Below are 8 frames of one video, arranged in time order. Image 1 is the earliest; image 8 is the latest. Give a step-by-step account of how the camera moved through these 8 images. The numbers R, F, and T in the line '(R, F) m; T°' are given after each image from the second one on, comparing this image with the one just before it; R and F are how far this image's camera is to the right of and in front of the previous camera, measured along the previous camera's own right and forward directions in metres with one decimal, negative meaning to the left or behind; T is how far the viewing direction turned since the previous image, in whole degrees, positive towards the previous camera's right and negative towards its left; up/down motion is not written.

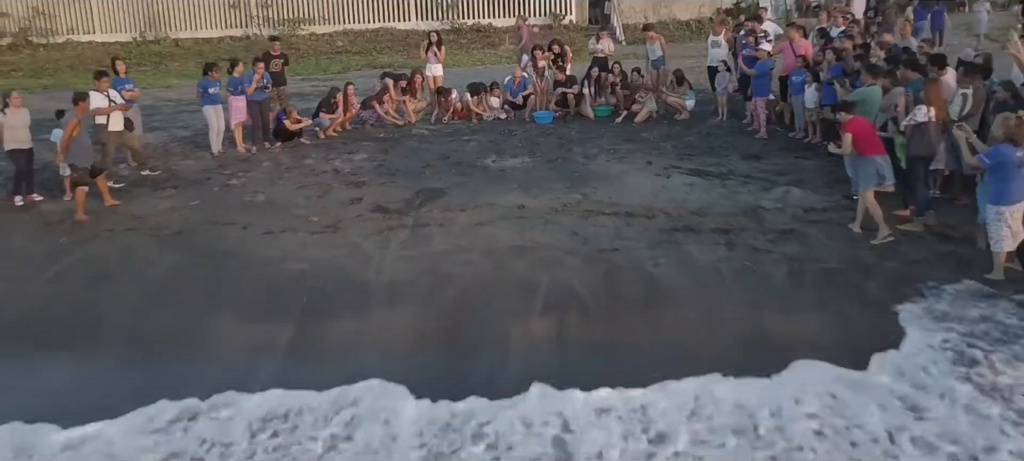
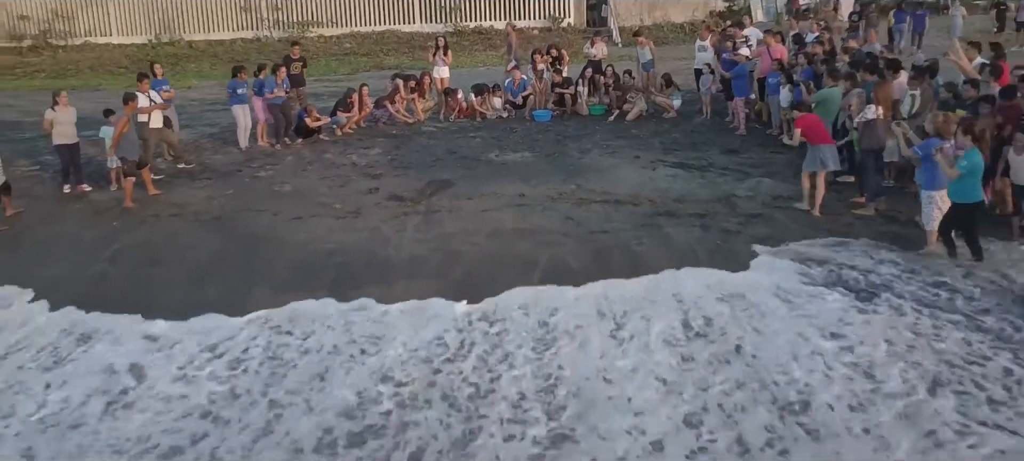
(0.0, -0.9) m; 0°
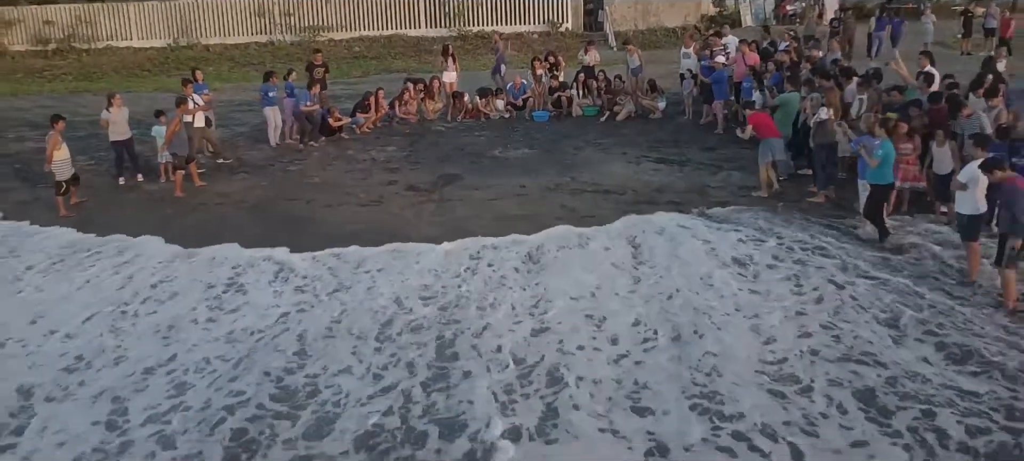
(0.0, -1.2) m; 0°
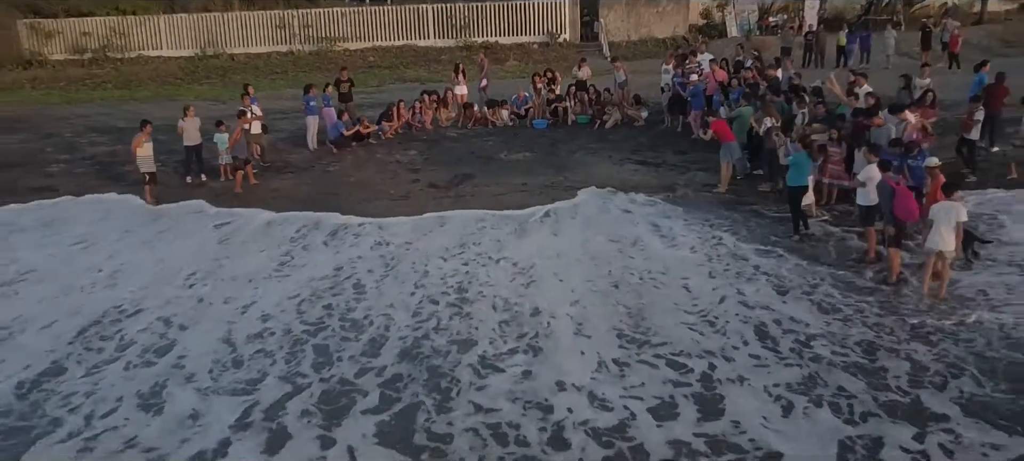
(-0.1, -1.9) m; 0°
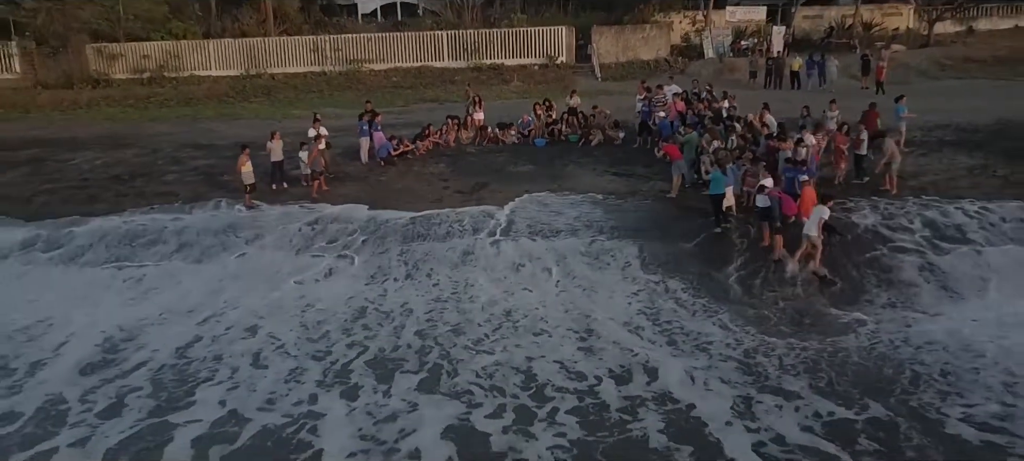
(-0.2, -3.7) m; 0°
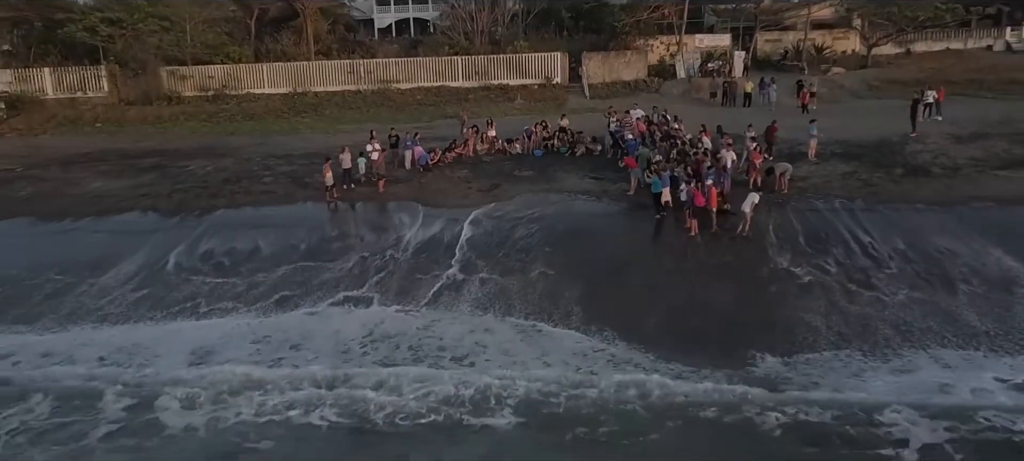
(-0.2, -5.8) m; 0°
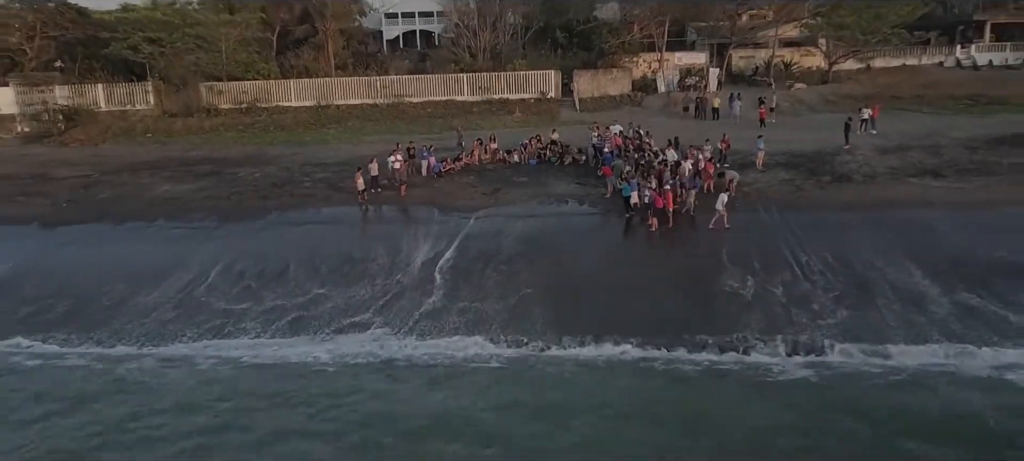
(+0.1, -4.4) m; 0°
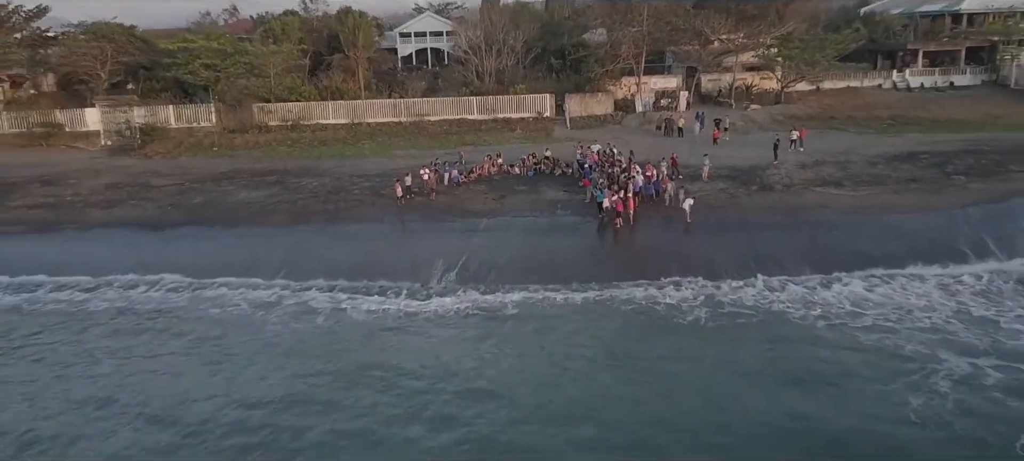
(-0.1, -7.6) m; 0°
